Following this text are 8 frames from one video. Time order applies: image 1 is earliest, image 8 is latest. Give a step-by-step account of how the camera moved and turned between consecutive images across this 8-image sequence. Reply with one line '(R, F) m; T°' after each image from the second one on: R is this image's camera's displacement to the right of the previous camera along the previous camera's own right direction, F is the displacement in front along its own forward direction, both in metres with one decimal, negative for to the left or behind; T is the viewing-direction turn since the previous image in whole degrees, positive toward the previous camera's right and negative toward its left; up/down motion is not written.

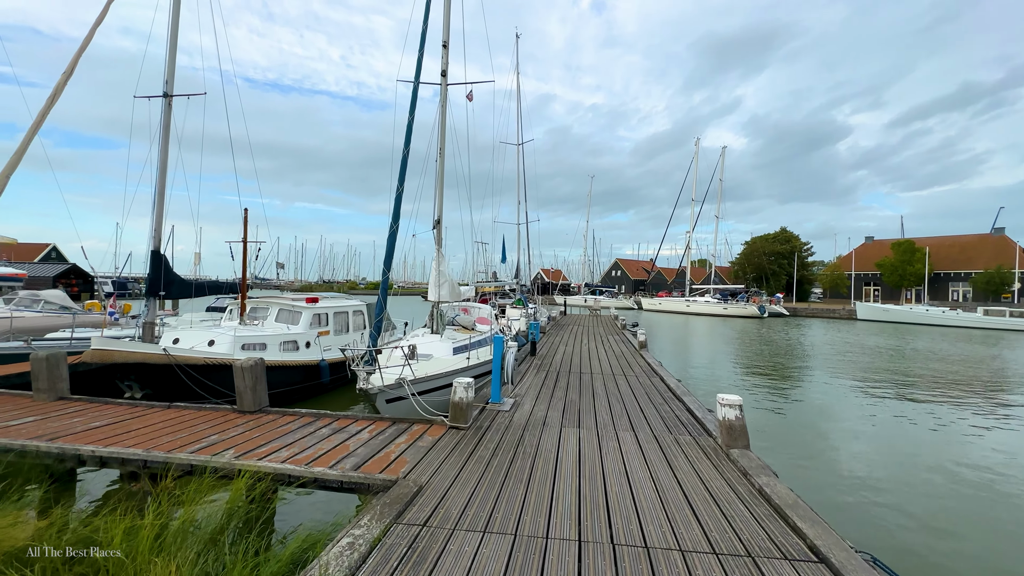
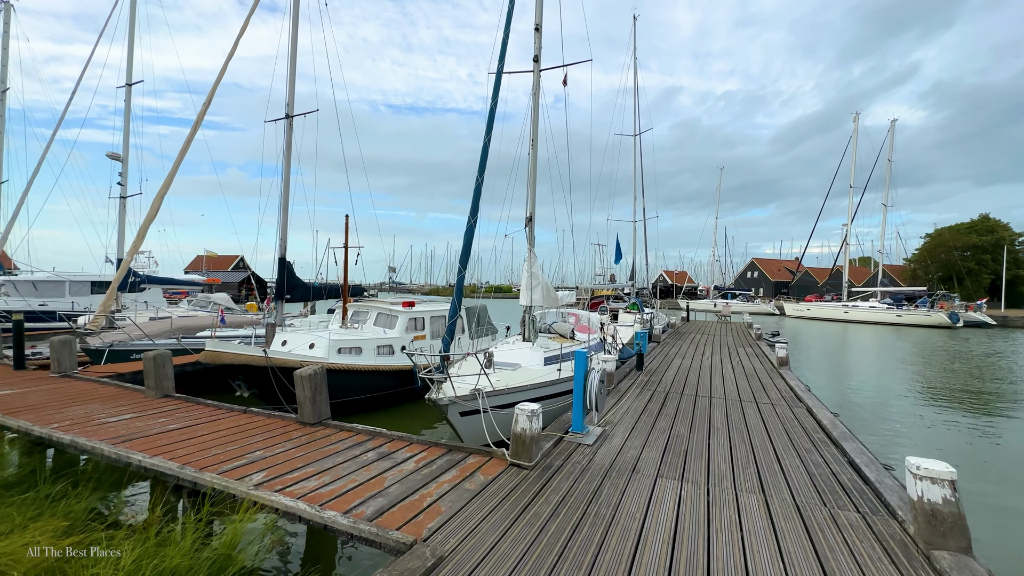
(+0.4, +1.2) m; -15°
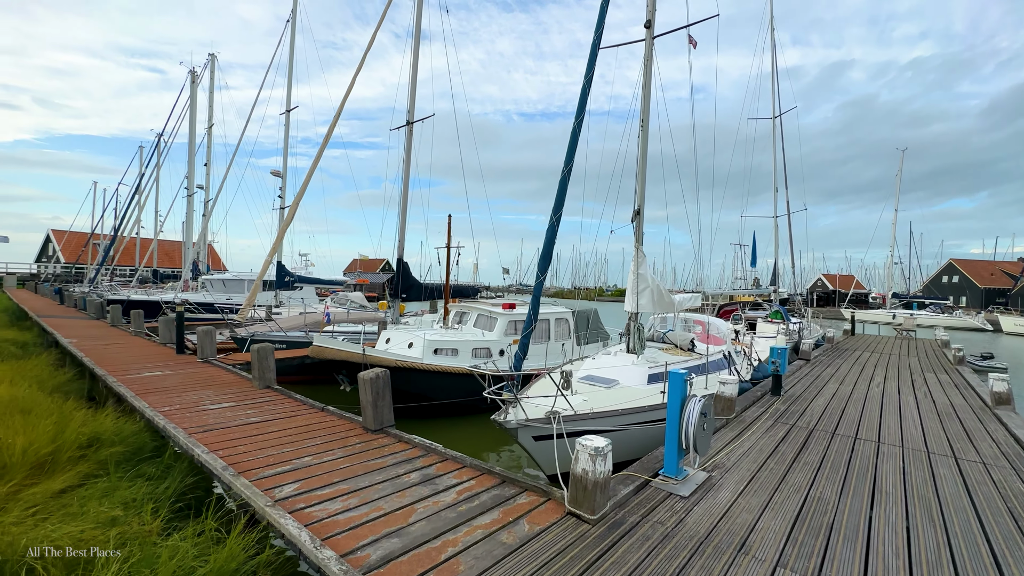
(+0.5, +1.0) m; -16°
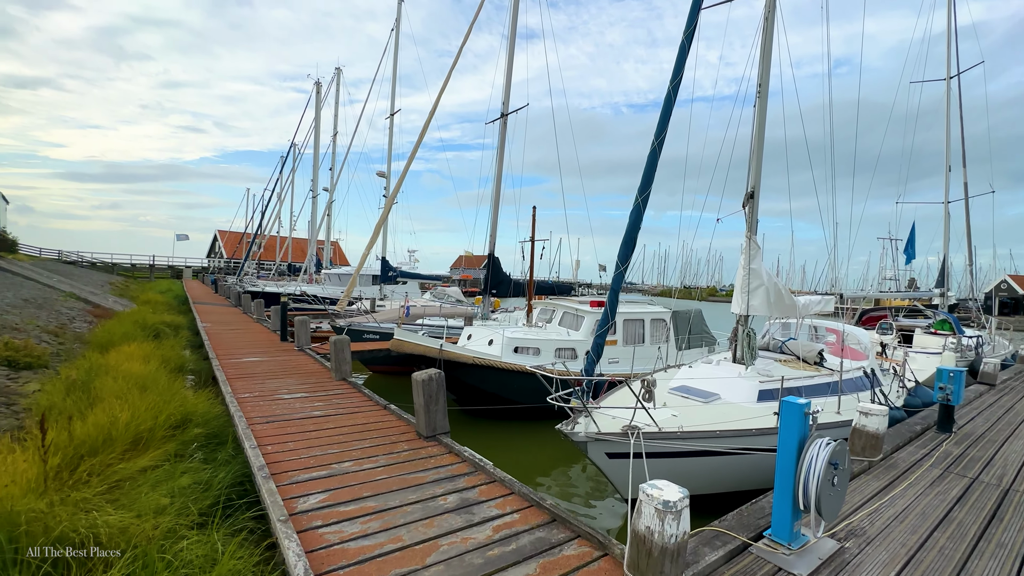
(+0.4, +0.8) m; -13°
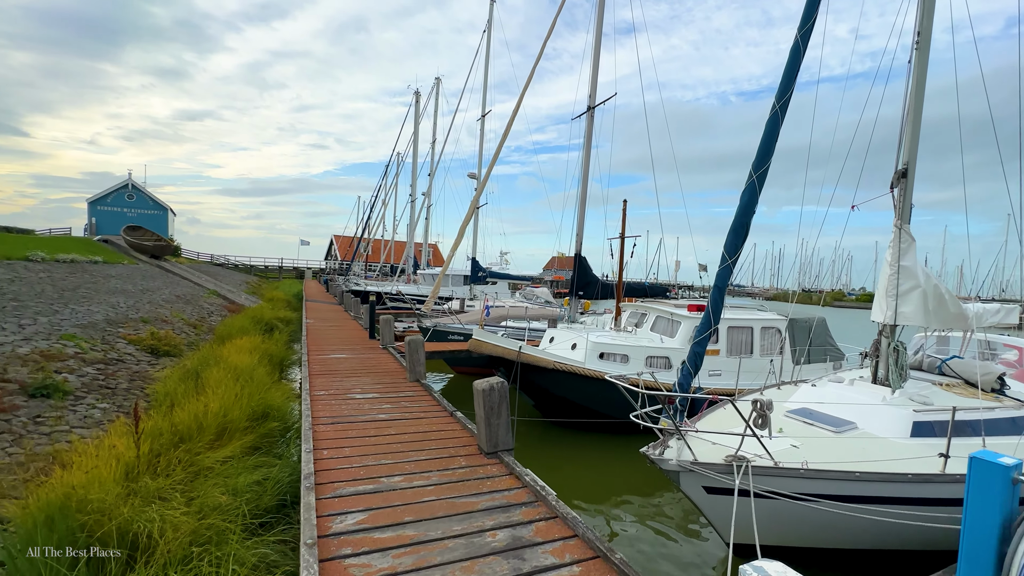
(+0.2, +0.6) m; -12°
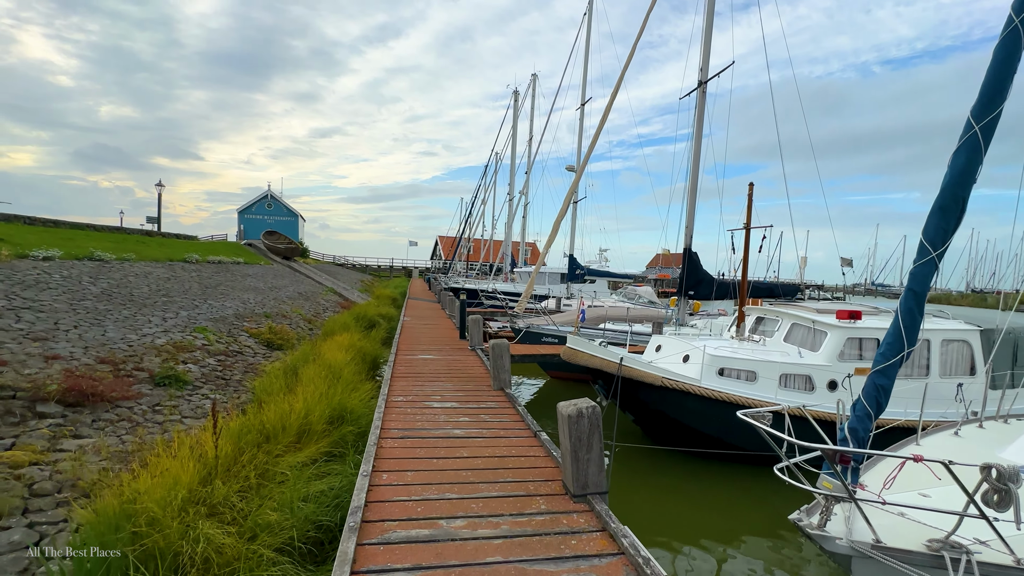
(0.0, +0.9) m; -13°
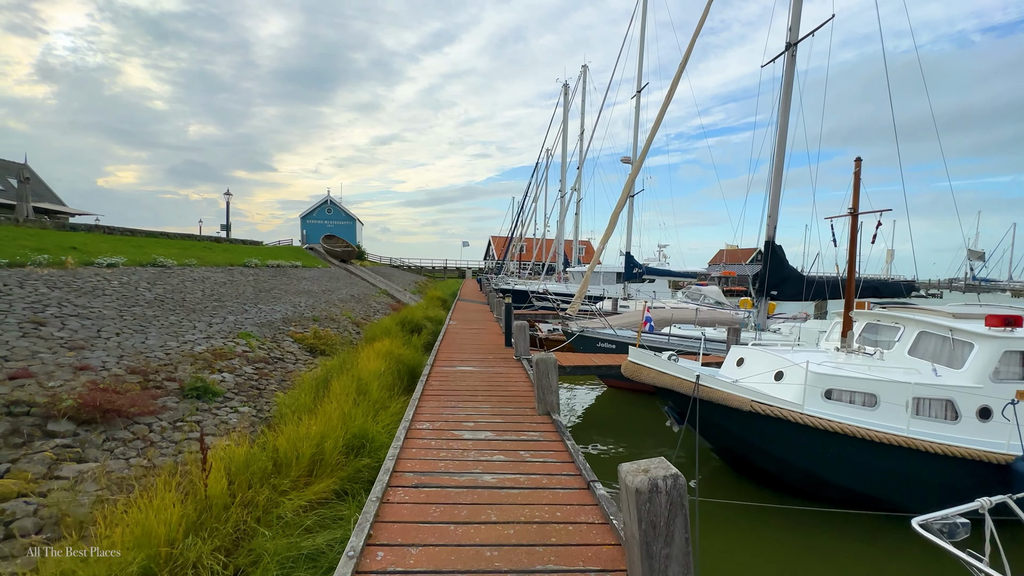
(+0.1, +1.1) m; -7°
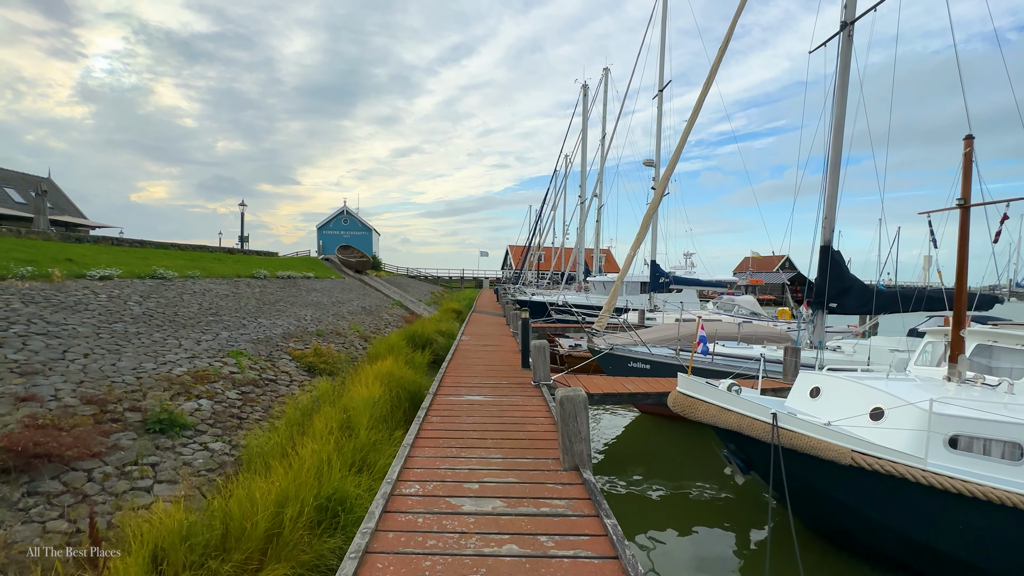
(0.0, +1.2) m; -2°
